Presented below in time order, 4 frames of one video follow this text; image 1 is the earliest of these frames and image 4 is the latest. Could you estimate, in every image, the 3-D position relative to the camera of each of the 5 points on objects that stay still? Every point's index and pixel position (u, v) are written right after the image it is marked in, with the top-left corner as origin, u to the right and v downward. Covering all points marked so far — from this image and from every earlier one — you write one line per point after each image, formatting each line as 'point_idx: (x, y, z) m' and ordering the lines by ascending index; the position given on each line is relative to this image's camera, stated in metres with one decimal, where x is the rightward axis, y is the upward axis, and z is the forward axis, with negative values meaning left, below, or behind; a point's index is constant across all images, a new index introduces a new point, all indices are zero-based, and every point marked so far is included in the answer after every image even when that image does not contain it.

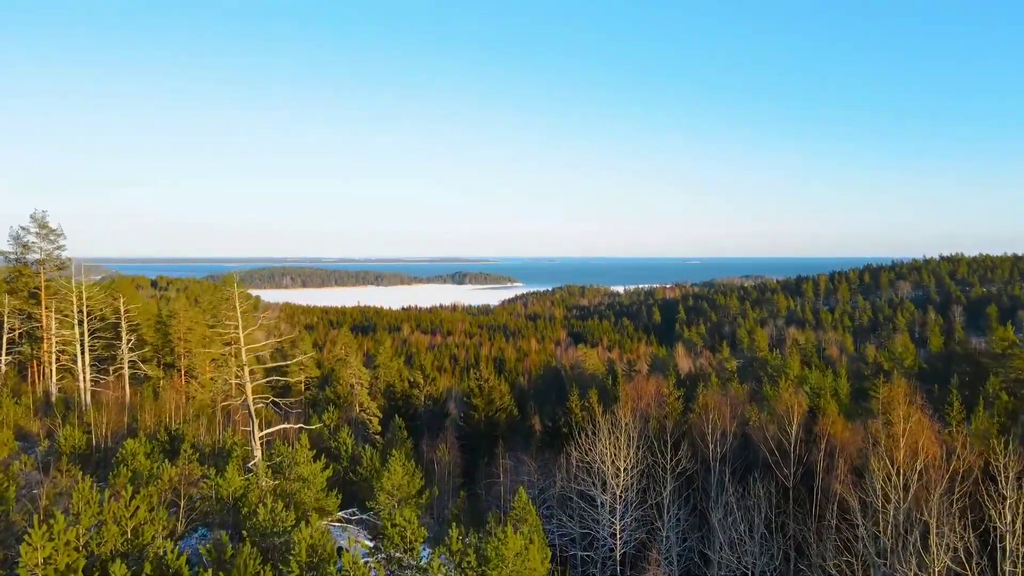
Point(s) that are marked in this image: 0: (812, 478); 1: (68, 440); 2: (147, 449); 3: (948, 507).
0: (+10.3, -6.6, +19.7) m
1: (-14.3, -4.9, +18.5) m
2: (-11.1, -5.0, +17.4) m
3: (+11.4, -5.8, +15.1) m
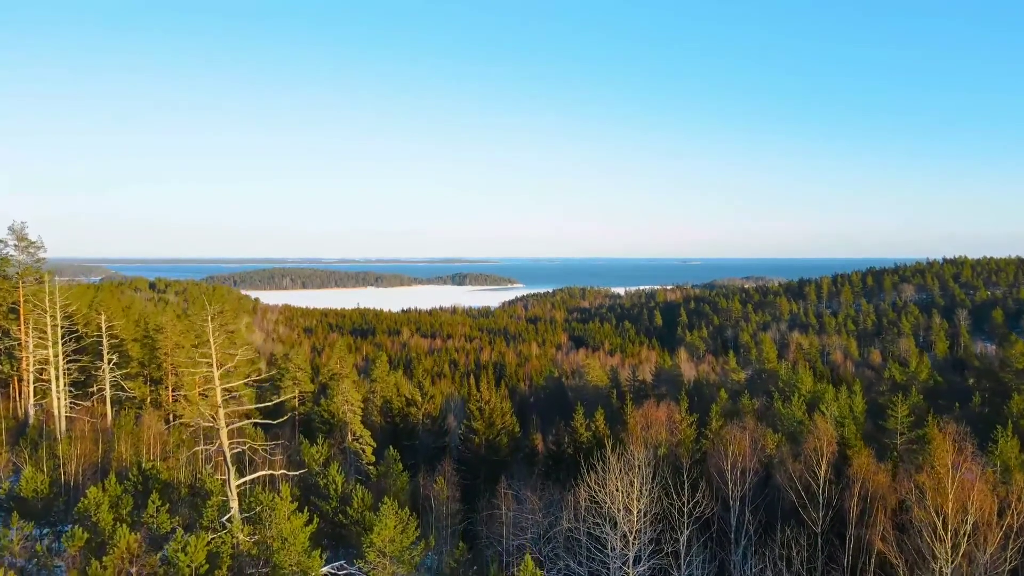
0: (+10.4, -7.5, +18.1) m
1: (-14.2, -5.7, +16.9) m
2: (-11.0, -5.8, +15.8) m
3: (+11.5, -6.6, +13.5) m
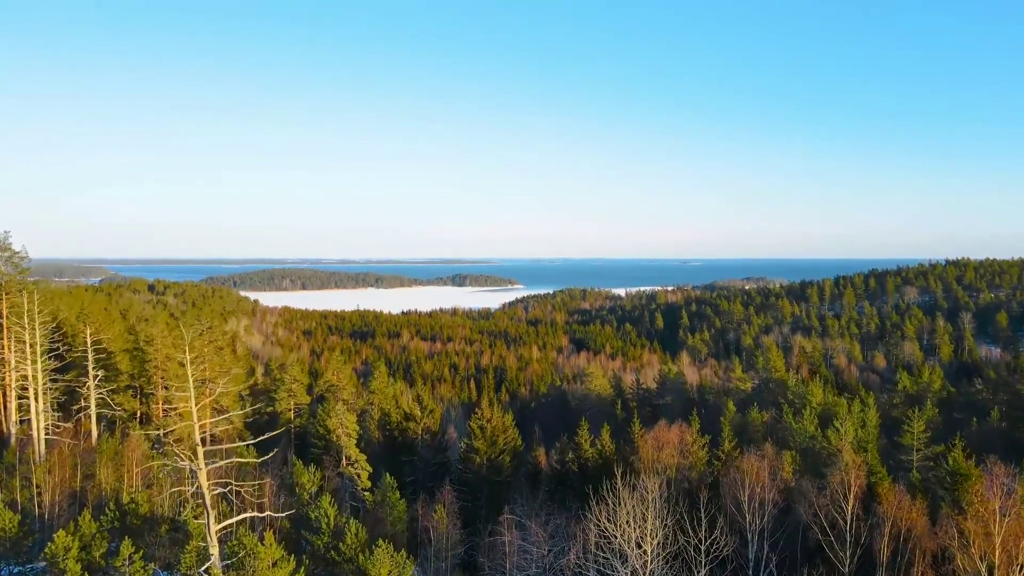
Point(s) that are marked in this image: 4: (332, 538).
0: (+10.5, -8.1, +16.8) m
1: (-14.1, -6.4, +15.7) m
2: (-10.9, -6.5, +14.6) m
3: (+11.6, -7.2, +12.3) m
4: (-5.6, -7.9, +18.0) m
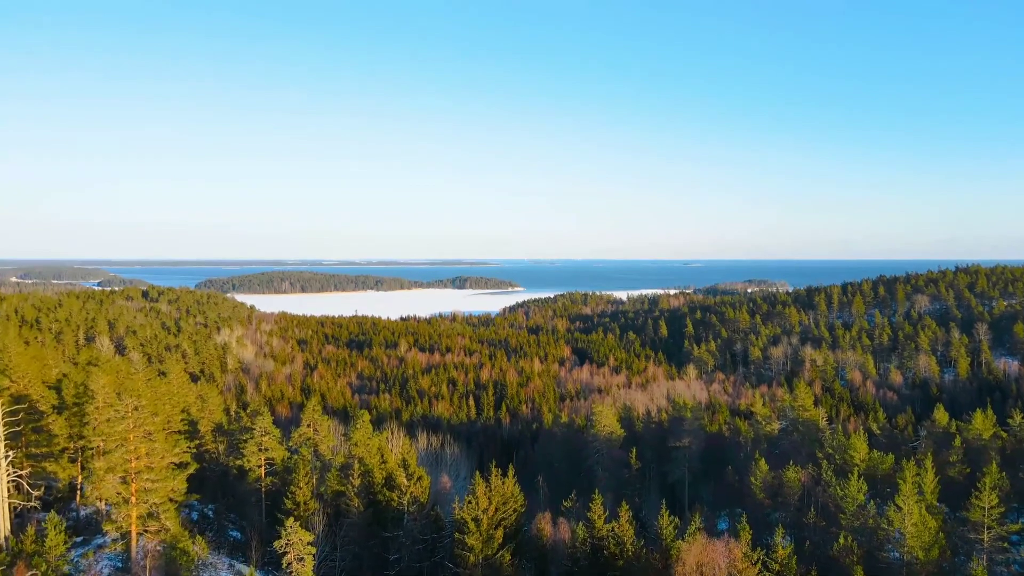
0: (+10.5, -10.6, +11.7) m
1: (-14.0, -8.9, +10.6) m
2: (-10.9, -9.0, +9.5) m
3: (+11.7, -9.8, +7.1) m
4: (-5.6, -10.4, +12.9) m
